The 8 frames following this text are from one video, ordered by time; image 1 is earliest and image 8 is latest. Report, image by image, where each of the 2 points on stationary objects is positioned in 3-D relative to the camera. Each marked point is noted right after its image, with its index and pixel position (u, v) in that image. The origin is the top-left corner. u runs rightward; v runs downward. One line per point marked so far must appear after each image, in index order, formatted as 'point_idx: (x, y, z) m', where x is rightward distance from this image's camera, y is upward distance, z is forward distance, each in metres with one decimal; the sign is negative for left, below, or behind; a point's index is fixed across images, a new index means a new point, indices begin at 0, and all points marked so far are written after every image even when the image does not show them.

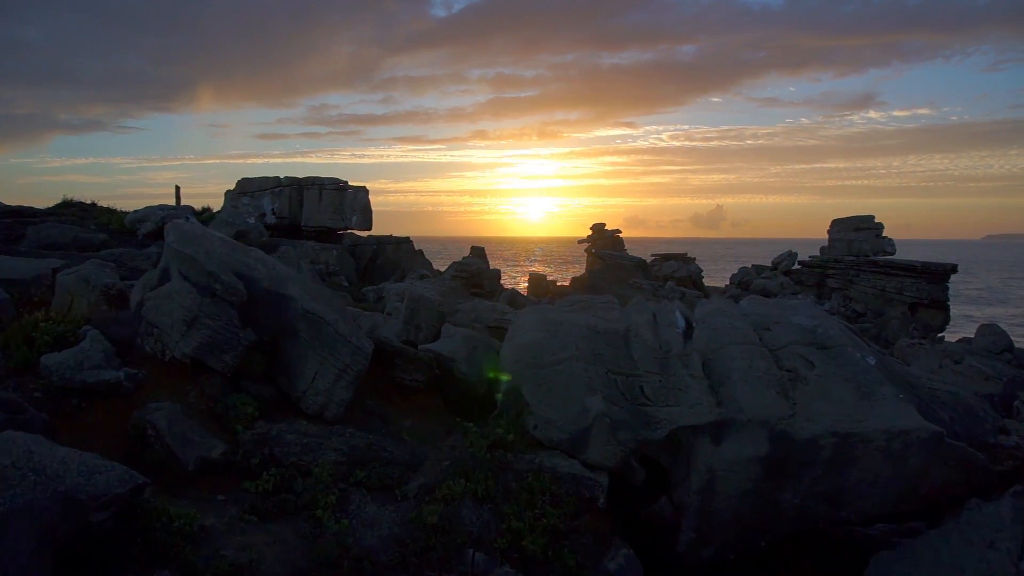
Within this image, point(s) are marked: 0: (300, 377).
0: (-2.1, -0.9, +8.0) m
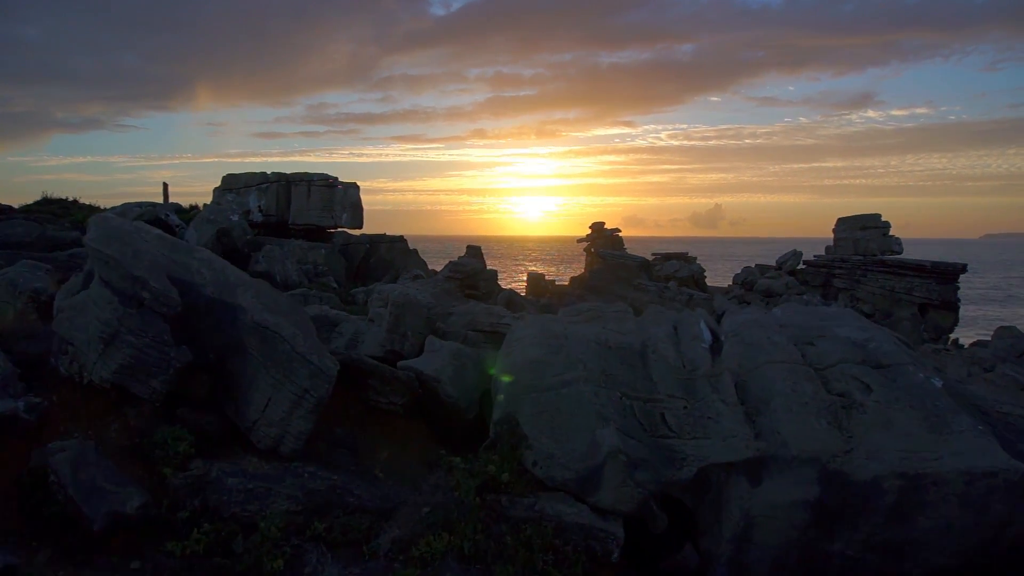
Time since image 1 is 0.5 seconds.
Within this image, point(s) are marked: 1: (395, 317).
0: (-2.2, -1.0, +6.6) m
1: (-1.8, -0.5, +12.4) m
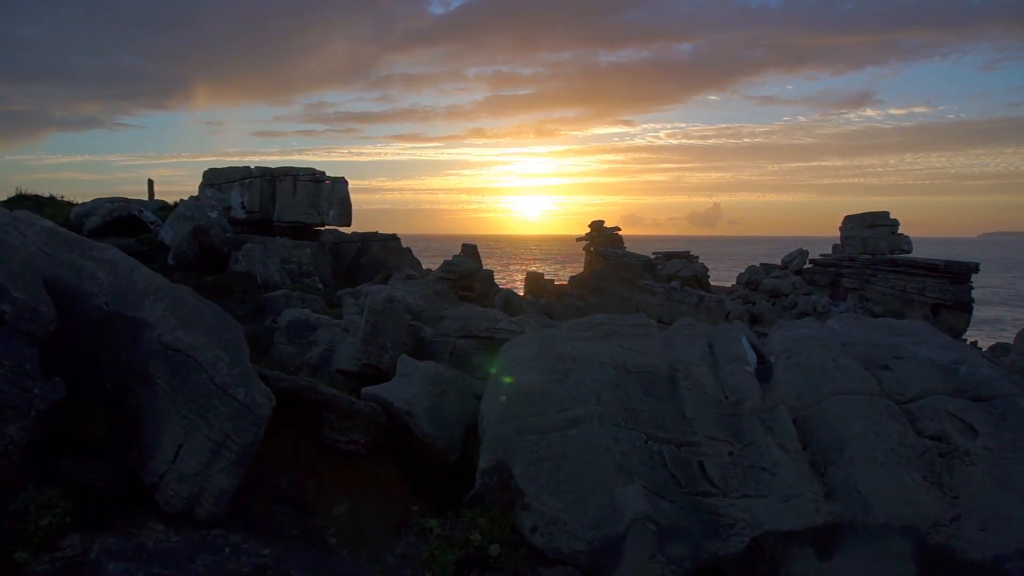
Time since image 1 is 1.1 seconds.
0: (-2.2, -1.0, +5.0) m
1: (-1.9, -0.5, +10.7) m
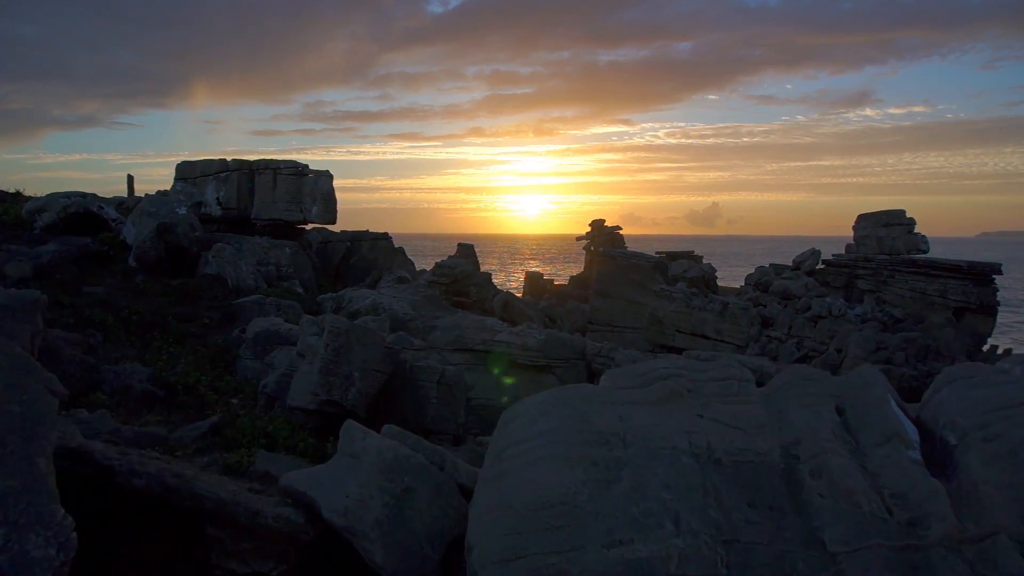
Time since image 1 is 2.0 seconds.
0: (-2.2, -1.2, +2.6) m
1: (-1.9, -0.7, +8.3) m
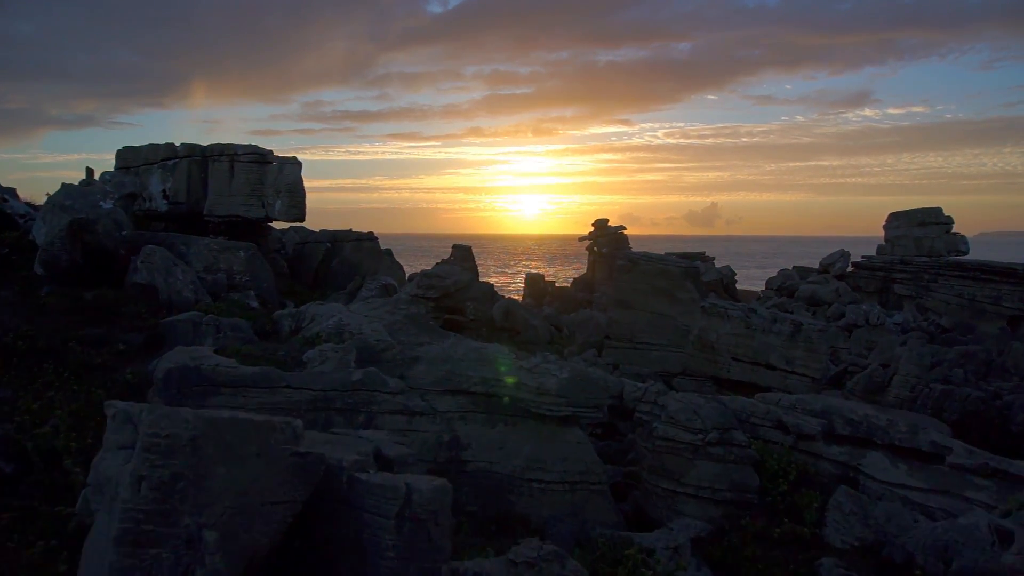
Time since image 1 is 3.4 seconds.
0: (-2.0, -1.5, -1.9) m
1: (-1.7, -1.0, +3.9) m
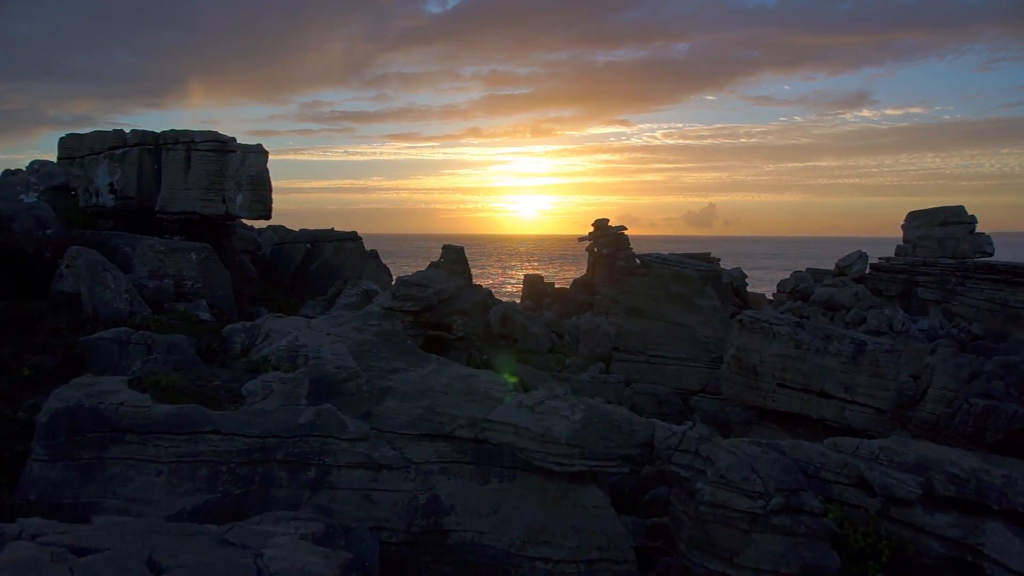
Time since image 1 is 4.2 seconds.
0: (-2.0, -1.6, -4.7) m
1: (-1.7, -1.1, +1.1) m
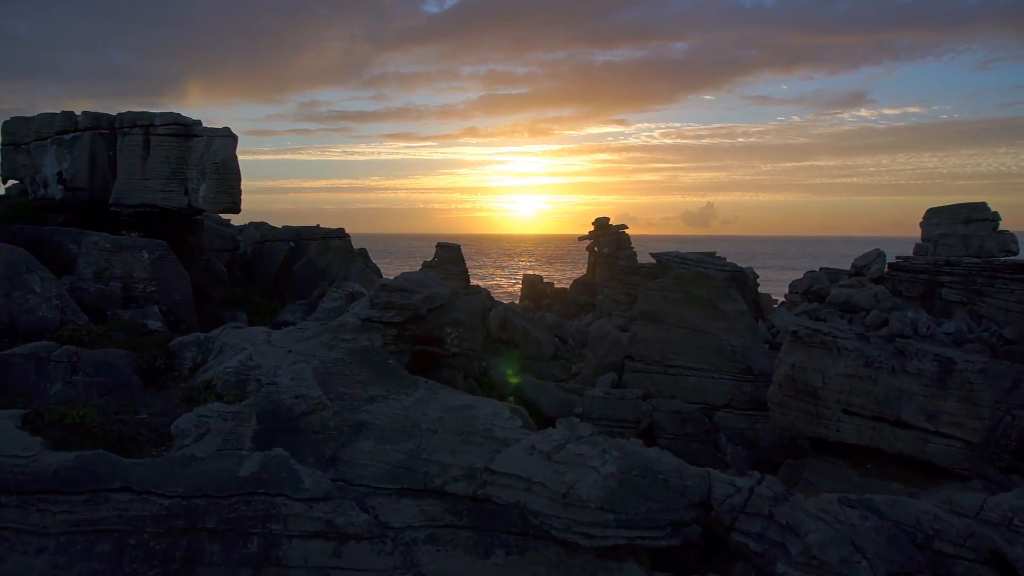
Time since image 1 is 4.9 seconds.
0: (-1.9, -1.7, -7.0) m
1: (-1.6, -1.2, -1.2) m
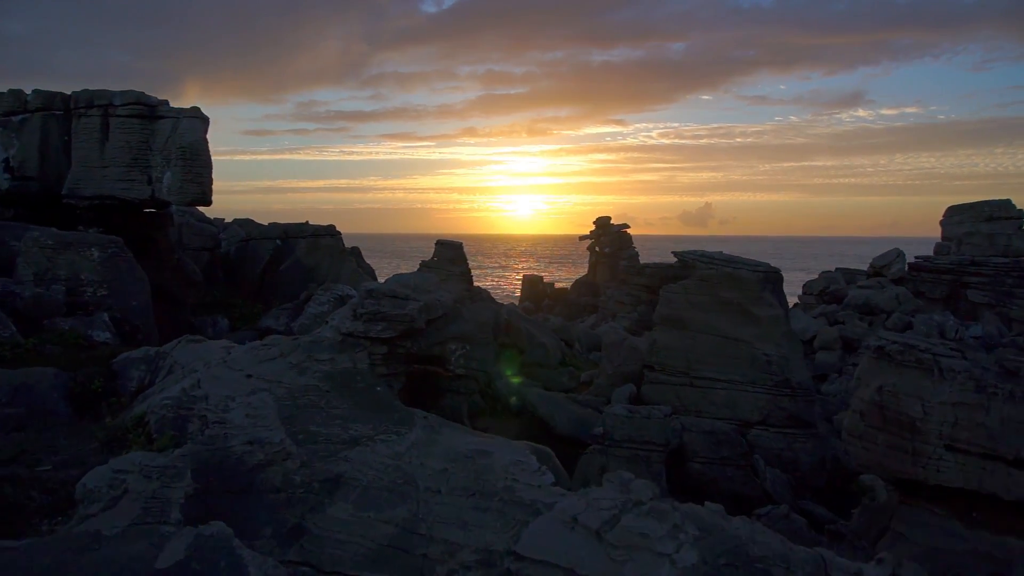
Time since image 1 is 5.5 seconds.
0: (-1.7, -1.8, -9.0) m
1: (-1.4, -1.2, -3.3) m
